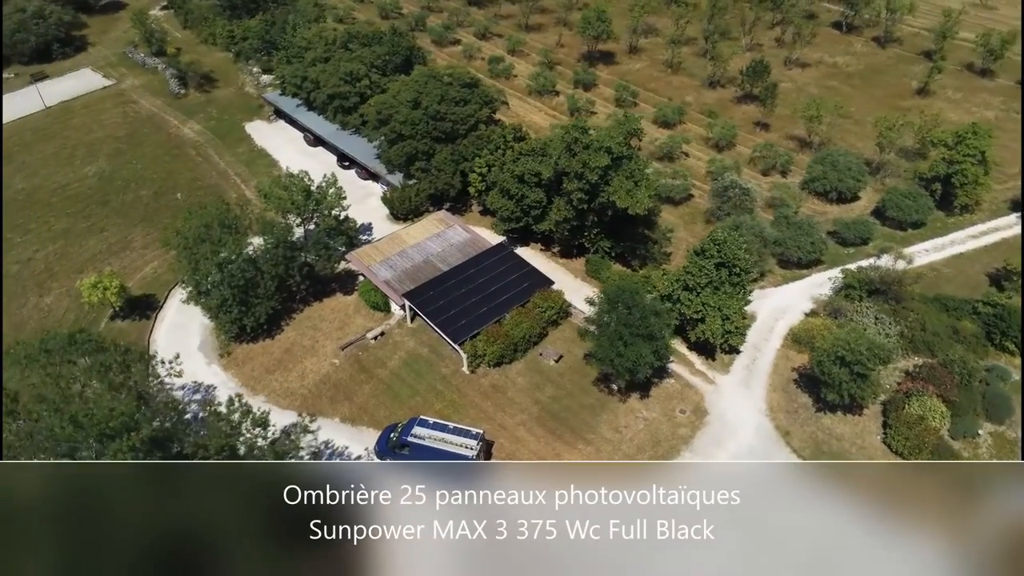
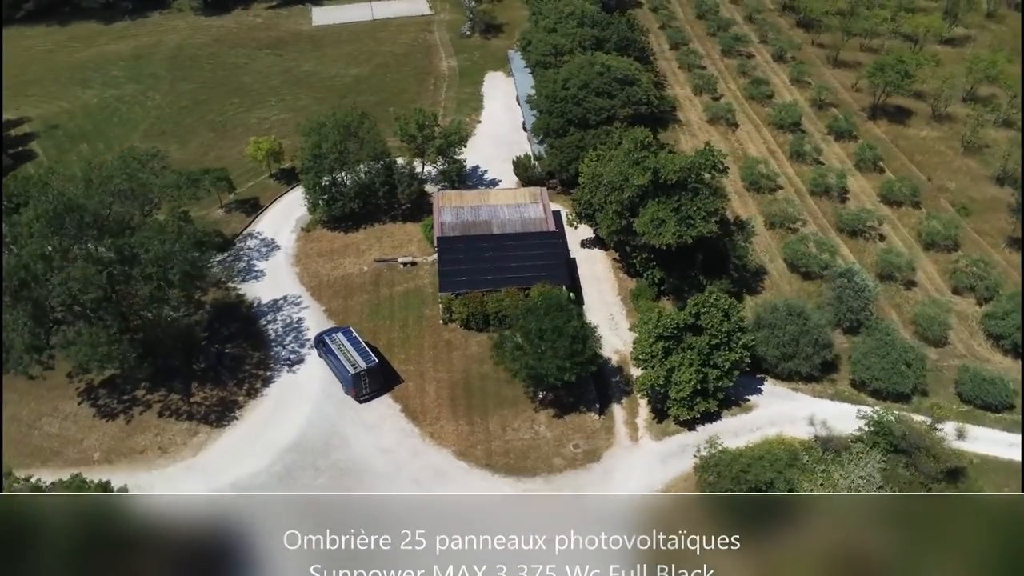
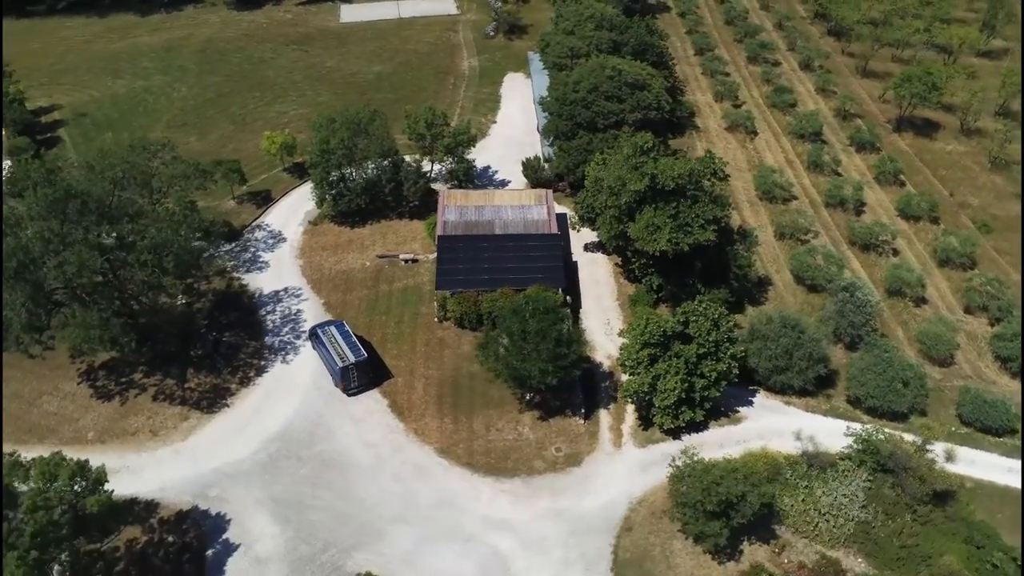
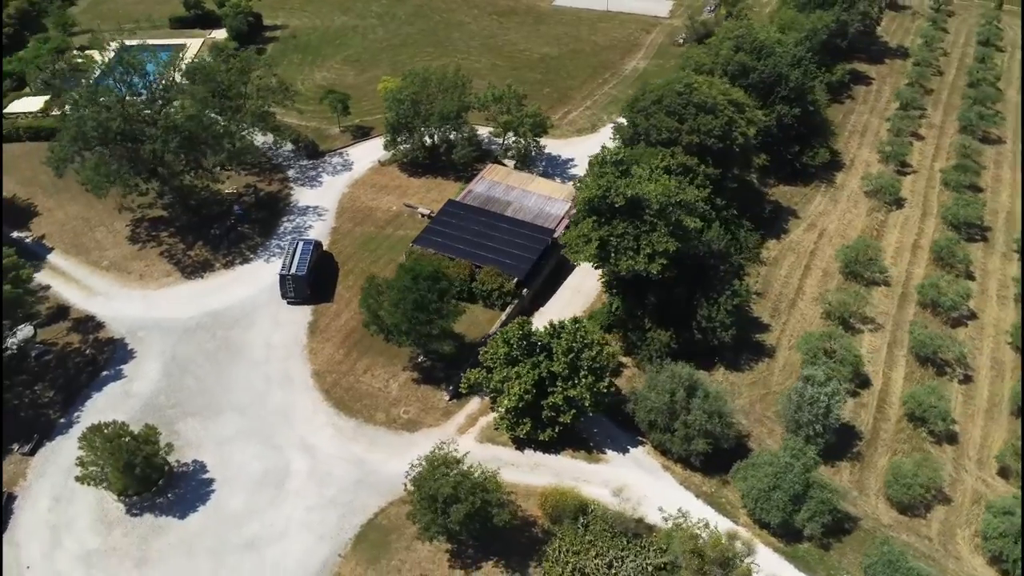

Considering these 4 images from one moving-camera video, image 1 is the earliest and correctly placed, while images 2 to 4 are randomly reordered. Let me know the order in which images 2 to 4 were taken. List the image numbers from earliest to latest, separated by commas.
2, 3, 4
